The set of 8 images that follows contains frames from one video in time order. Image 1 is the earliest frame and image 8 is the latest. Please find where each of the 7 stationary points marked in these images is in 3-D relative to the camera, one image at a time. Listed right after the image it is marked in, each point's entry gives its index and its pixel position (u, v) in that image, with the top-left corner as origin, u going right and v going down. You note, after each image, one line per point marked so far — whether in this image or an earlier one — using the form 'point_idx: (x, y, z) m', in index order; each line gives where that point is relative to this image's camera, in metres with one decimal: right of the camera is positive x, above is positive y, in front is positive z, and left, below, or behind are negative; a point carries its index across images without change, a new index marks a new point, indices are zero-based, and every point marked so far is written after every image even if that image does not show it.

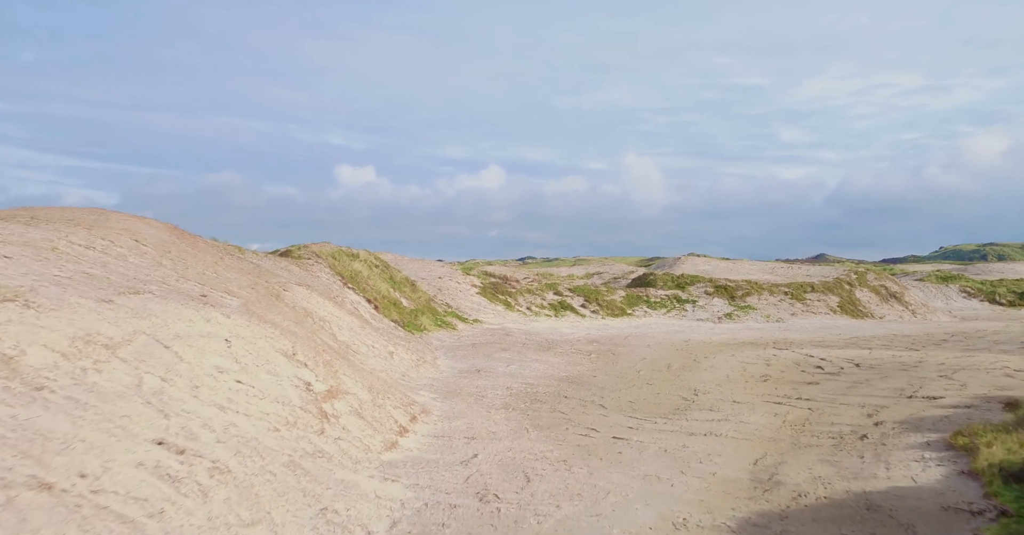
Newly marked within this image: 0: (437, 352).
0: (-1.6, -1.8, +16.1) m
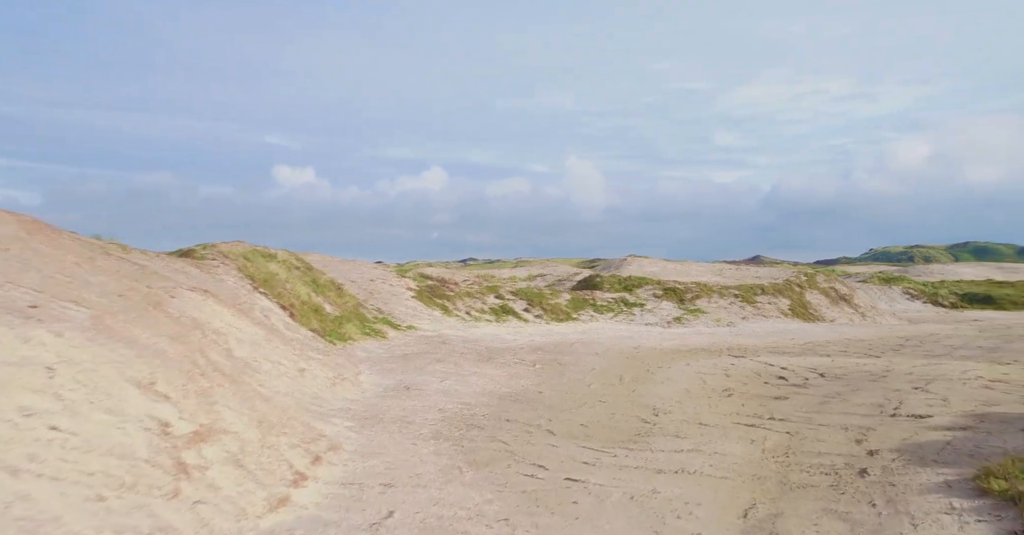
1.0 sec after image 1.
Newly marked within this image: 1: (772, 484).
0: (-2.8, -1.9, +14.2) m
1: (+2.4, -2.0, +7.0) m
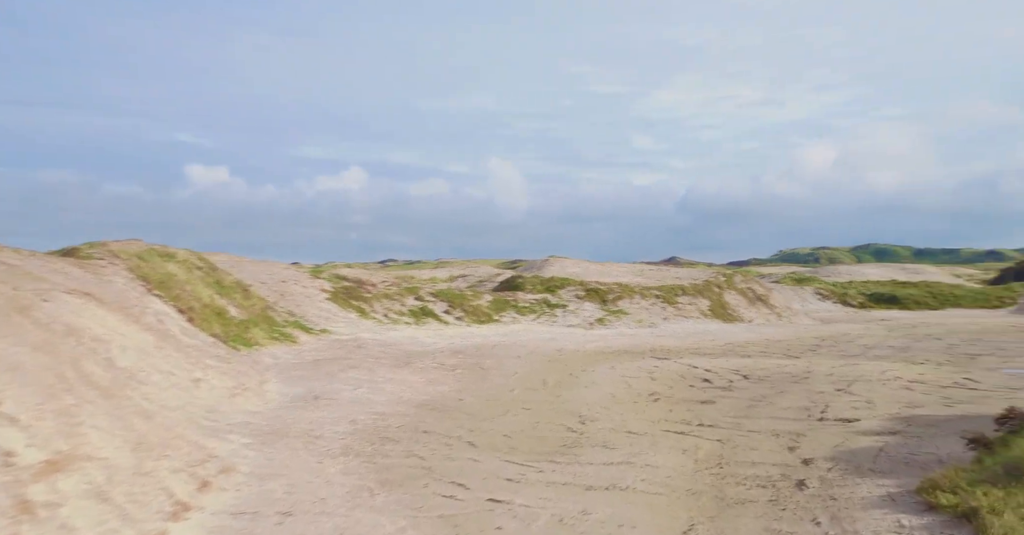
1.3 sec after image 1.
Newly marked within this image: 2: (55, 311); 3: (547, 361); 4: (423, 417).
0: (-4.3, -1.9, +13.2) m
1: (+1.7, -2.0, +6.6) m
2: (-5.5, -0.5, +8.9) m
3: (+0.8, -2.3, +18.1) m
4: (-1.3, -2.2, +10.9) m
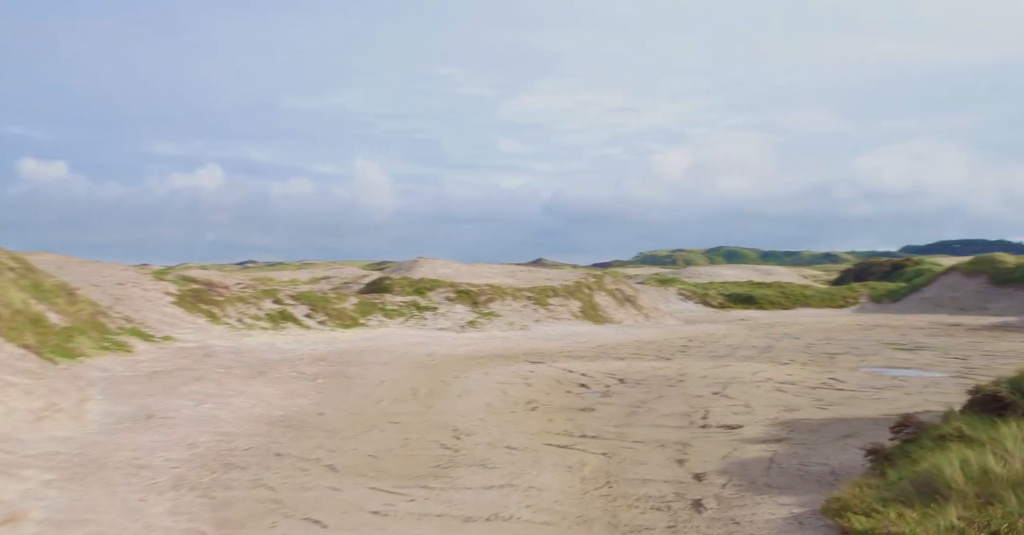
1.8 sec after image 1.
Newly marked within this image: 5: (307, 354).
0: (-6.4, -1.9, +11.3) m
1: (+0.7, -2.0, +5.9) m
2: (-6.8, -0.5, +7.0) m
3: (-2.2, -2.3, +17.1) m
4: (-3.0, -2.2, +9.6) m
5: (-5.1, -2.1, +18.6) m
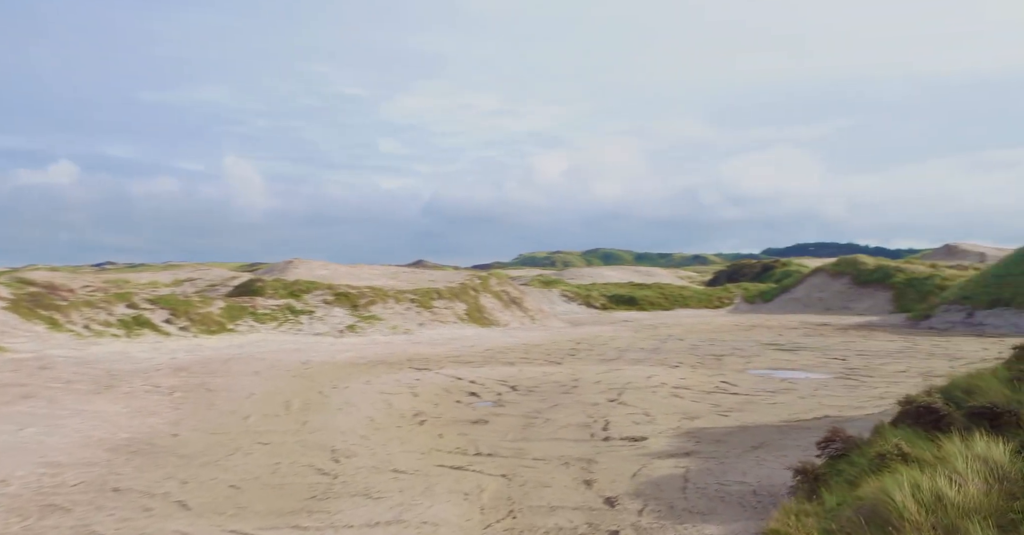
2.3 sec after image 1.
0: (-7.8, -1.9, +9.3) m
1: (0.0, -2.0, +5.0) m
2: (-7.6, -0.5, +4.9) m
3: (-4.6, -2.3, +15.6) m
4: (-4.3, -2.2, +8.1) m
5: (-7.7, -2.2, +16.7) m
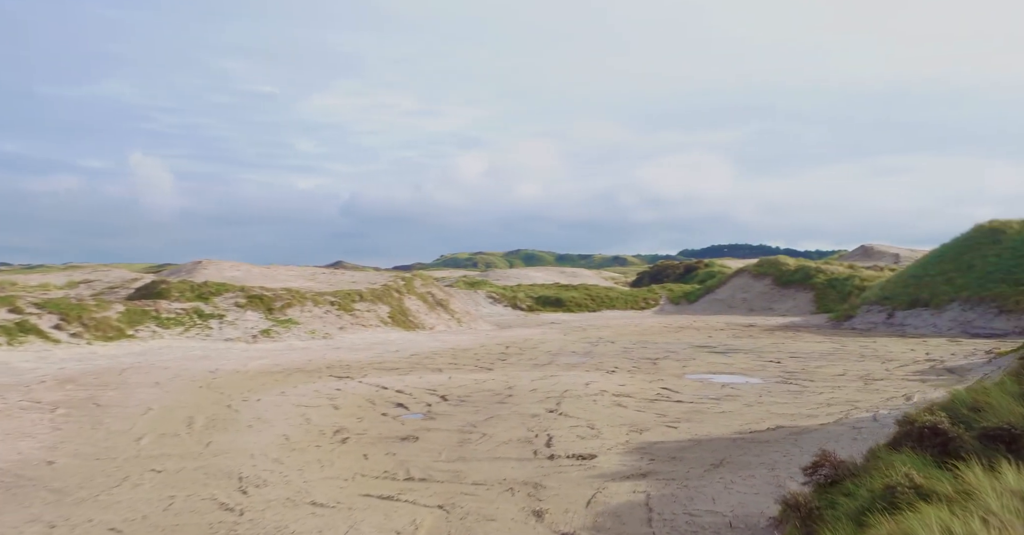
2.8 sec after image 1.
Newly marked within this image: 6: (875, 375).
0: (-8.5, -1.8, +7.5) m
1: (-0.3, -2.0, +4.1) m
2: (-7.8, -0.5, +3.2) m
3: (-6.0, -2.3, +14.2) m
4: (-4.8, -2.2, +6.7) m
5: (-9.2, -2.2, +14.9) m
6: (+6.8, -2.0, +14.0) m
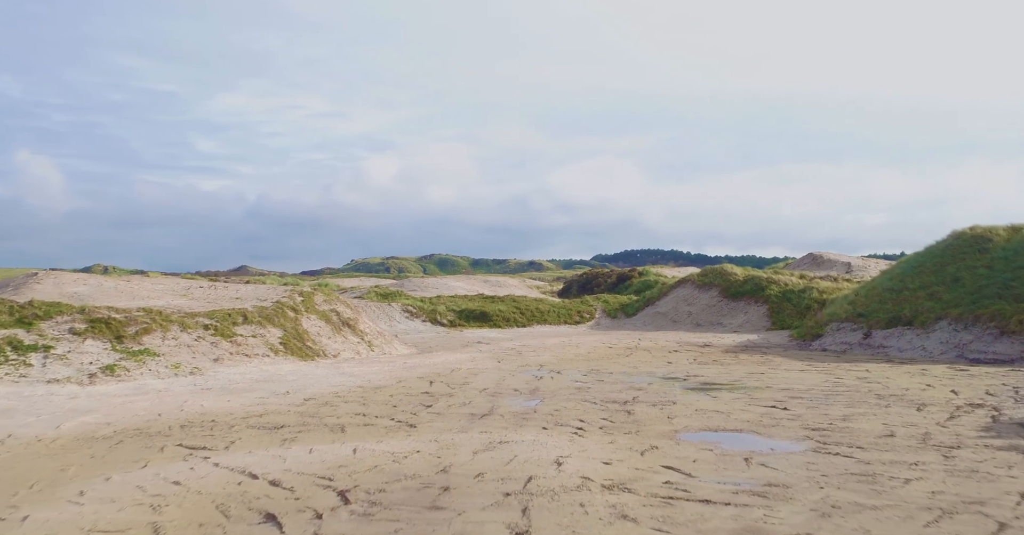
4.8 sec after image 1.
0: (-8.6, -2.1, +2.2) m
1: (0.0, -2.3, -0.3) m
2: (-7.4, -0.7, -2.0) m
3: (-6.8, -2.6, +9.1) m
4: (-4.8, -2.4, +1.9) m
5: (-10.1, -2.4, +9.5) m
6: (+5.9, -2.3, +10.4) m
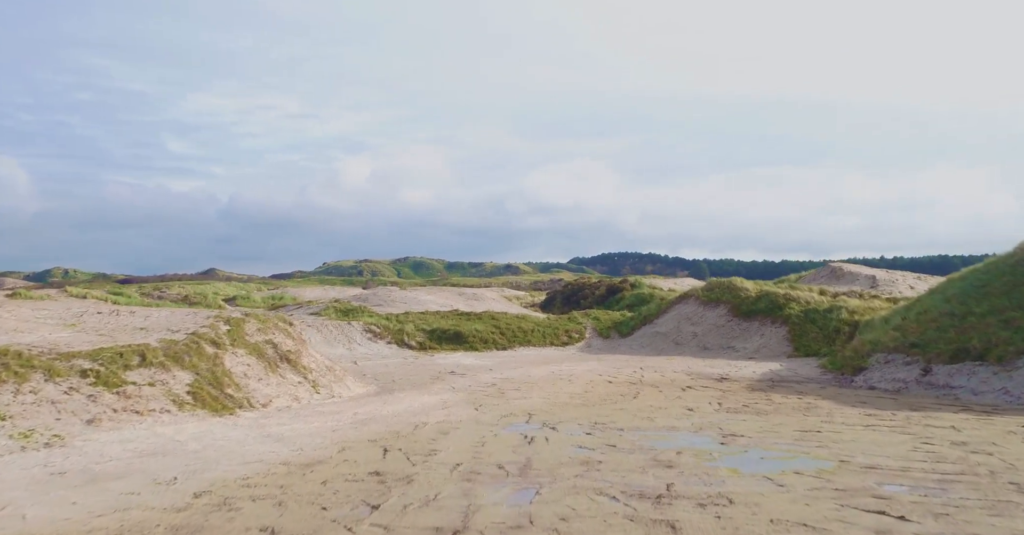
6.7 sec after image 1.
0: (-8.4, -2.5, -2.5) m
1: (+0.2, -2.7, -4.7) m
2: (-7.0, -1.1, -6.6) m
3: (-6.8, -3.0, +4.4) m
4: (-4.6, -2.9, -2.8) m
5: (-10.1, -2.9, +4.7) m
6: (+5.8, -2.8, +6.1) m
